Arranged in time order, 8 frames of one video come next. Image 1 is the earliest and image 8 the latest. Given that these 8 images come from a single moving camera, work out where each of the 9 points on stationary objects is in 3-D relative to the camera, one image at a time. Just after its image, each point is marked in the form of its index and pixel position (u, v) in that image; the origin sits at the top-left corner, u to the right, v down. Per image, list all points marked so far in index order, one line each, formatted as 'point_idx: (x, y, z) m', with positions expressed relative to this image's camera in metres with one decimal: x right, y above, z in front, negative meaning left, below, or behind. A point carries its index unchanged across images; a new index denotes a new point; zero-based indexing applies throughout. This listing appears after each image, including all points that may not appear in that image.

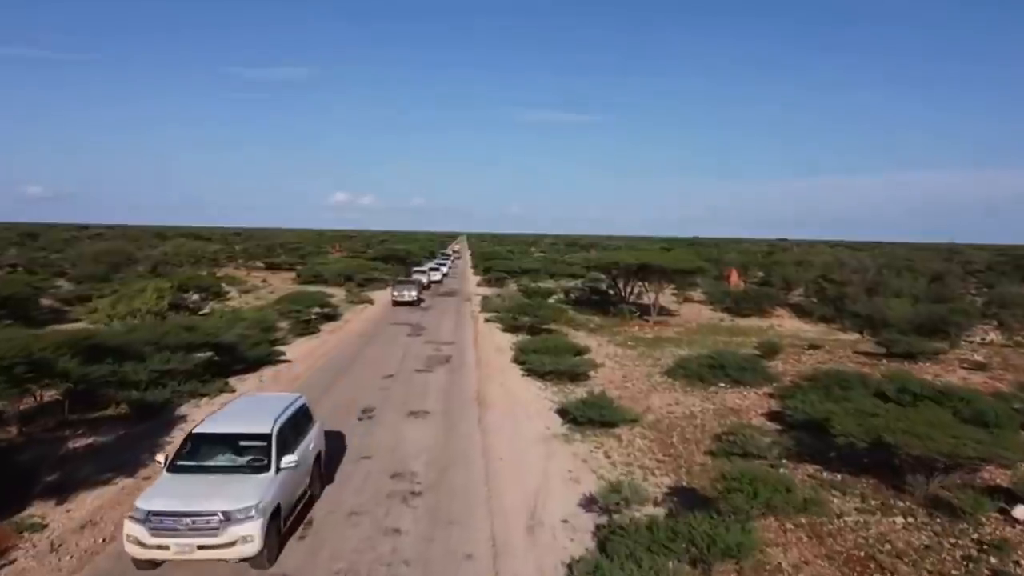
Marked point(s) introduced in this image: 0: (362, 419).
0: (-3.5, -3.0, +18.5) m
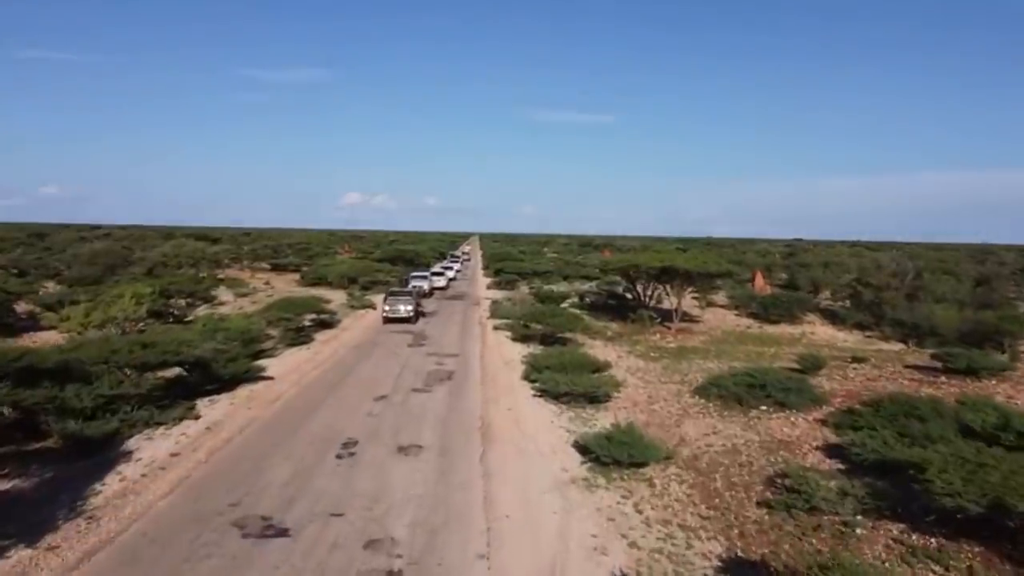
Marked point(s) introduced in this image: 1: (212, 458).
0: (-3.3, -3.3, +15.4) m
1: (-5.7, -3.2, +15.1) m
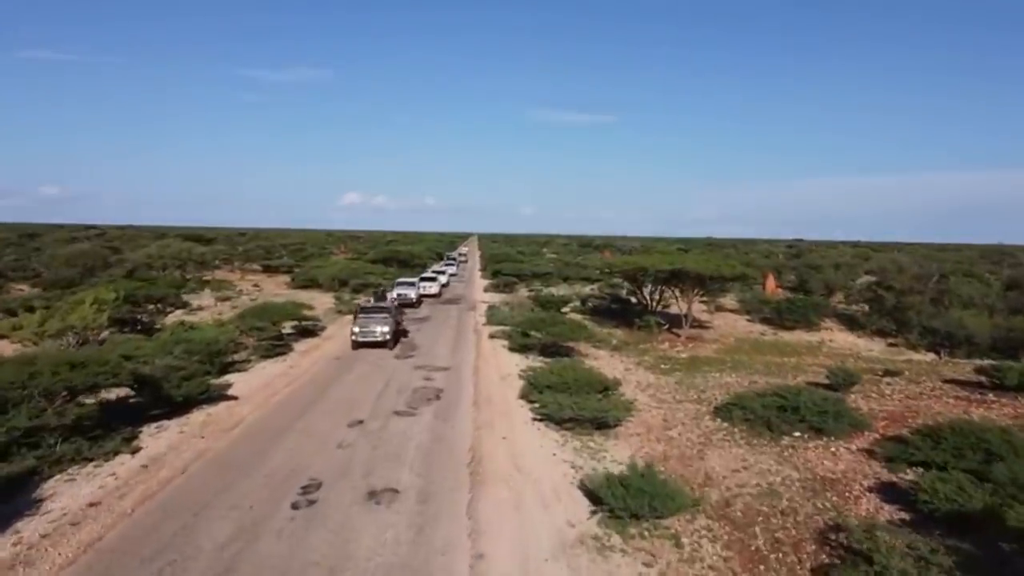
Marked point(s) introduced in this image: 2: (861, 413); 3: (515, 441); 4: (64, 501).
0: (-3.4, -3.5, +12.7) m
1: (-5.8, -3.4, +12.4) m
2: (+8.7, -3.1, +19.8) m
3: (+0.1, -3.2, +16.6) m
4: (-7.1, -3.4, +12.7) m
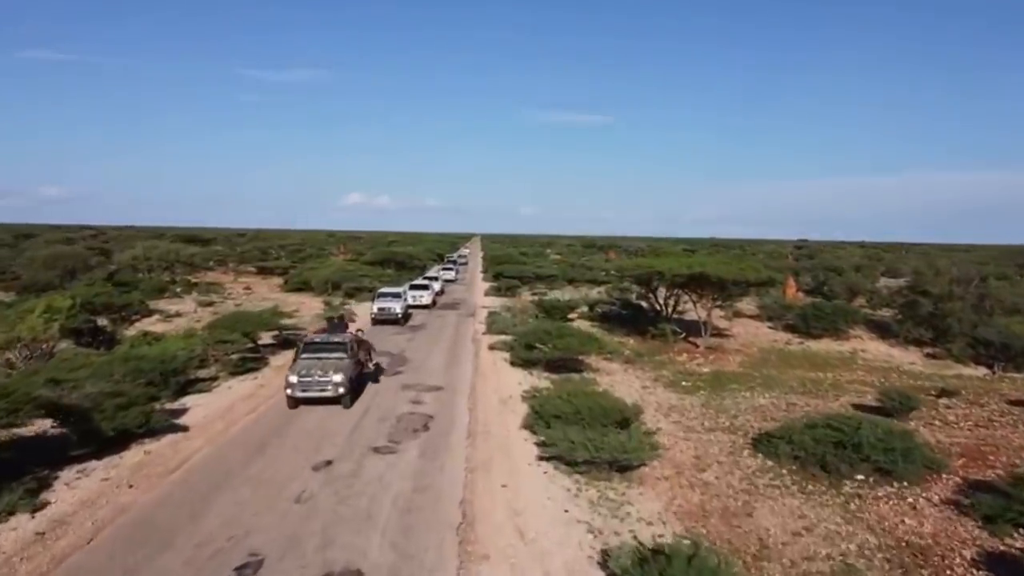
0: (-3.4, -3.7, +9.5) m
1: (-5.8, -3.7, +9.2) m
2: (+8.7, -3.3, +16.5) m
3: (+0.1, -3.5, +13.4) m
4: (-7.1, -3.6, +9.5) m
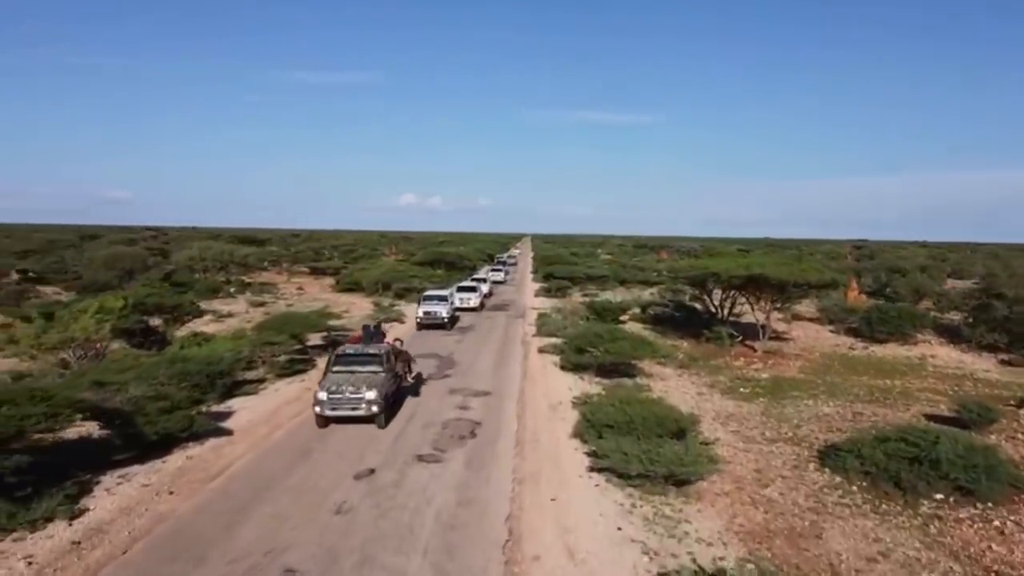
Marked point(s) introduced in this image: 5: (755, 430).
0: (-2.8, -3.7, +9.0) m
1: (-5.3, -3.7, +8.8) m
2: (+9.7, -3.4, +15.2) m
3: (+0.9, -3.5, +12.7) m
4: (-6.6, -3.6, +9.2) m
5: (+5.8, -3.4, +19.0) m
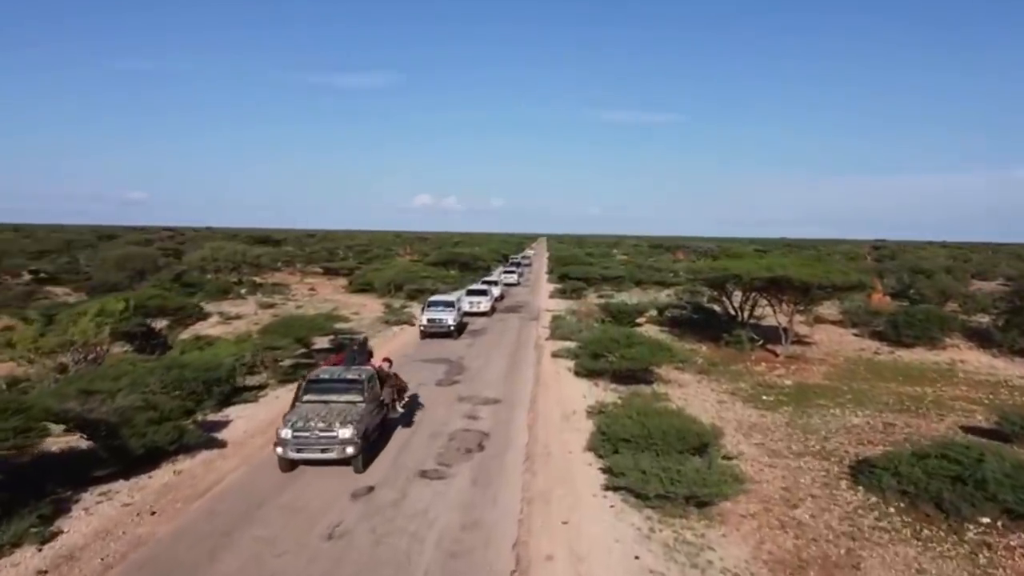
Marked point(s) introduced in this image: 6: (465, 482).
0: (-2.8, -3.8, +8.0) m
1: (-5.2, -3.8, +7.9) m
2: (+9.8, -3.5, +14.0) m
3: (+1.0, -3.6, +11.7) m
4: (-6.5, -3.7, +8.3) m
5: (+6.0, -3.5, +17.9) m
6: (-0.8, -3.4, +13.9) m
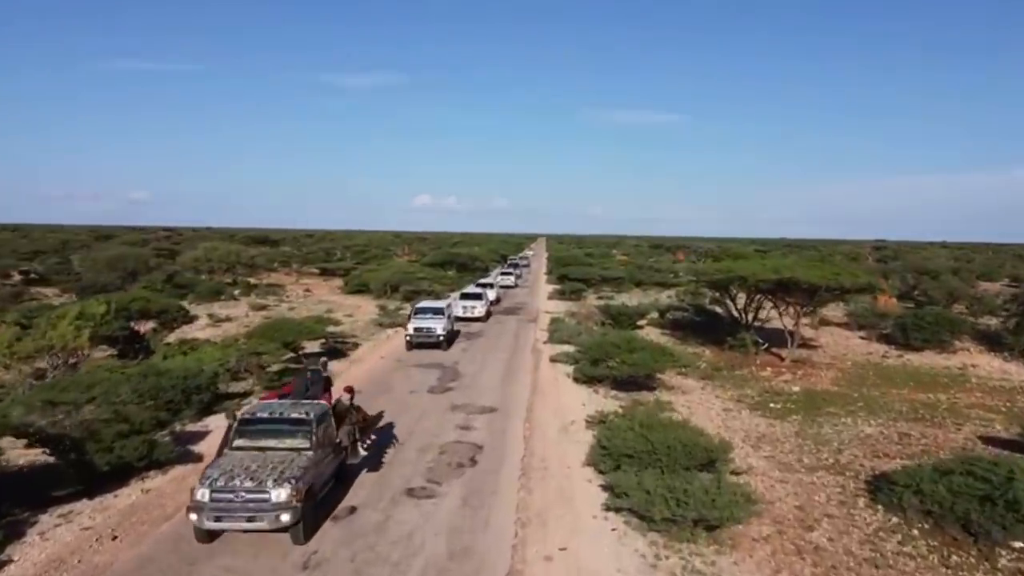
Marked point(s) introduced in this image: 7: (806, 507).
0: (-2.9, -3.9, +7.0) m
1: (-5.3, -3.8, +6.9) m
2: (+9.7, -3.6, +13.1) m
3: (+0.9, -3.7, +10.7) m
4: (-6.6, -3.8, +7.4) m
5: (+6.0, -3.5, +16.9) m
6: (-0.9, -3.5, +12.9) m
7: (+5.0, -3.7, +13.4) m
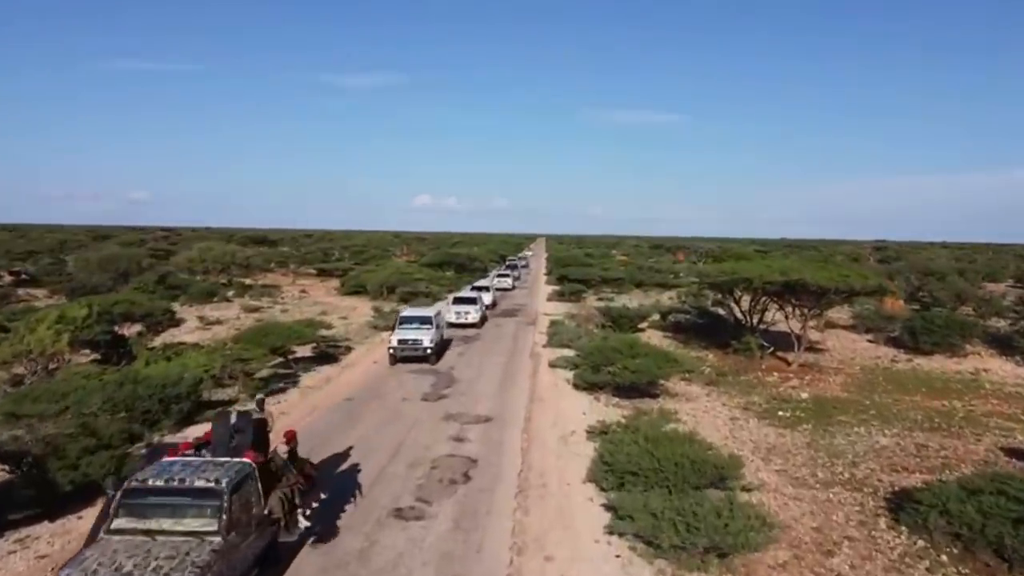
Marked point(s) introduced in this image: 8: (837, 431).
0: (-3.0, -3.9, +6.1) m
1: (-5.4, -3.9, +6.0) m
2: (+9.7, -3.6, +12.1) m
3: (+0.9, -3.7, +9.7) m
4: (-6.7, -3.8, +6.4) m
5: (+5.9, -3.6, +16.0) m
6: (-1.0, -3.5, +12.0) m
7: (+4.9, -3.8, +12.5) m
8: (+8.0, -3.5, +19.4) m
